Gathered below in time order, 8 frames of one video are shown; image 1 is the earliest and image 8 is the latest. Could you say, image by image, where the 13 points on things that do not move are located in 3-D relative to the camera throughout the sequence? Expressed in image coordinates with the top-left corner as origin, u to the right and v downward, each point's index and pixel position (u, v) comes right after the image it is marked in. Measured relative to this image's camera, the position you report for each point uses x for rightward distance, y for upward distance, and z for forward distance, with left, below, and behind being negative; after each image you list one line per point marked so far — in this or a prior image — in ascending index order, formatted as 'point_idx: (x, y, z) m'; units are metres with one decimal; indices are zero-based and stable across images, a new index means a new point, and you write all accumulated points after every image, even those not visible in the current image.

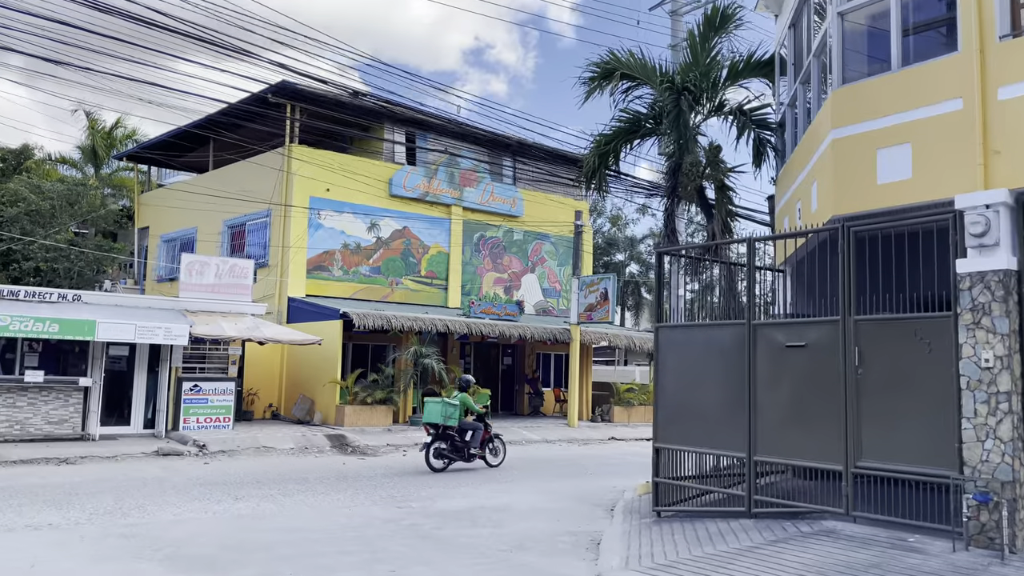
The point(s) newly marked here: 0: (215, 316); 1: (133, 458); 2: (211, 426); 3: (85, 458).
0: (-6.8, -0.6, +18.8) m
1: (-7.1, -3.2, +15.4) m
2: (-6.7, -3.1, +18.7) m
3: (-7.8, -3.1, +15.2) m
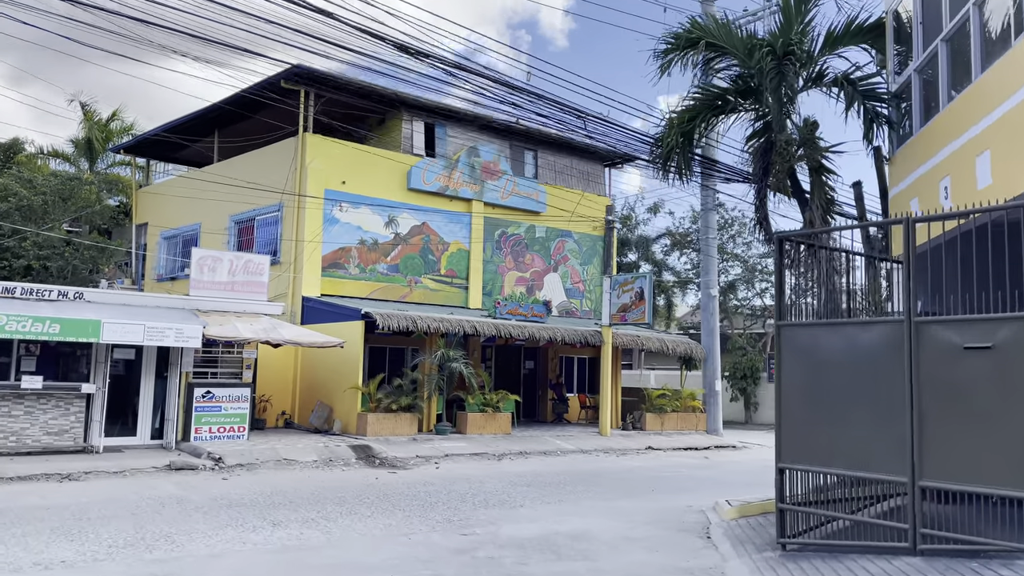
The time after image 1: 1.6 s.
0: (-5.9, -0.6, +17.3) m
1: (-6.2, -3.1, +13.9) m
2: (-5.9, -3.1, +17.1) m
3: (-6.9, -3.0, +13.6) m
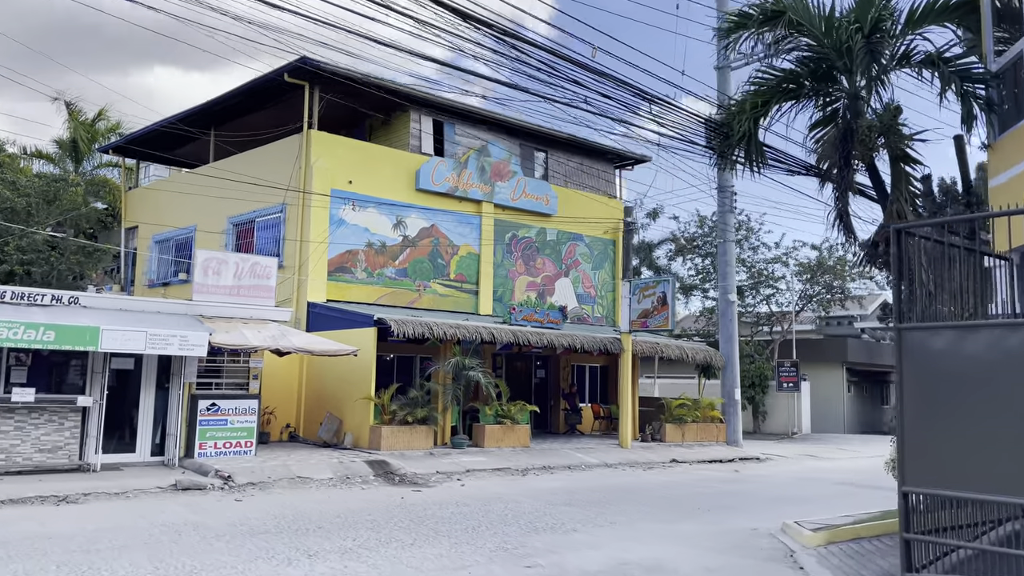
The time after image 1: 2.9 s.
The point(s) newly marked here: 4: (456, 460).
0: (-5.4, -0.7, +16.1) m
1: (-5.5, -3.2, +12.6) m
2: (-5.3, -3.1, +15.9) m
3: (-6.3, -3.1, +12.4) m
4: (-1.2, -3.6, +17.4) m
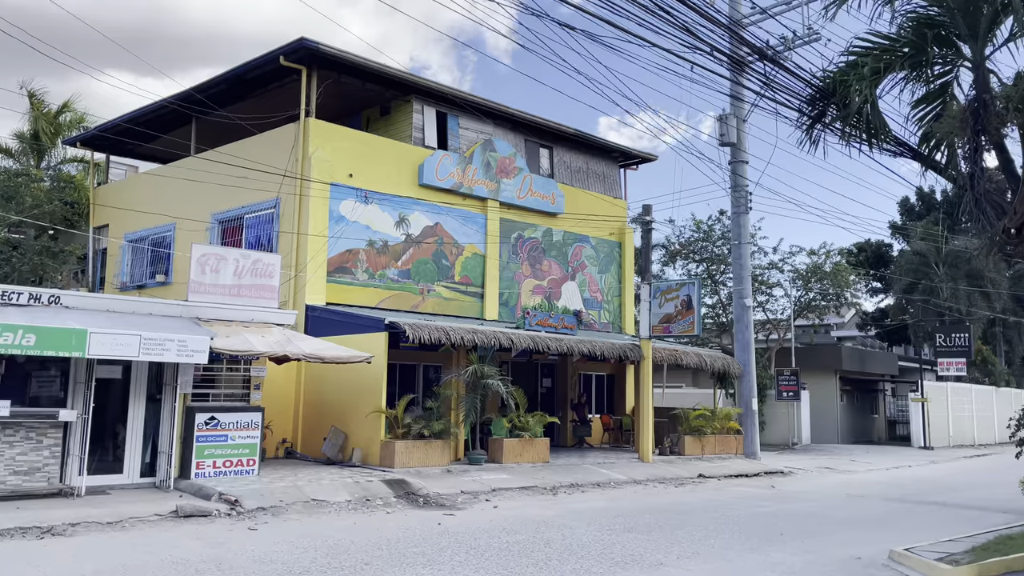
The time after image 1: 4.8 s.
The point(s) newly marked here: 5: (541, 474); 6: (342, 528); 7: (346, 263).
0: (-4.8, -0.6, +14.3) m
1: (-4.8, -3.1, +10.8) m
2: (-4.7, -3.1, +14.1) m
3: (-5.6, -3.0, +10.6) m
4: (-0.7, -3.6, +15.8) m
5: (+0.6, -3.8, +16.9) m
6: (-2.3, -3.3, +11.5) m
7: (-3.9, +0.6, +19.6) m
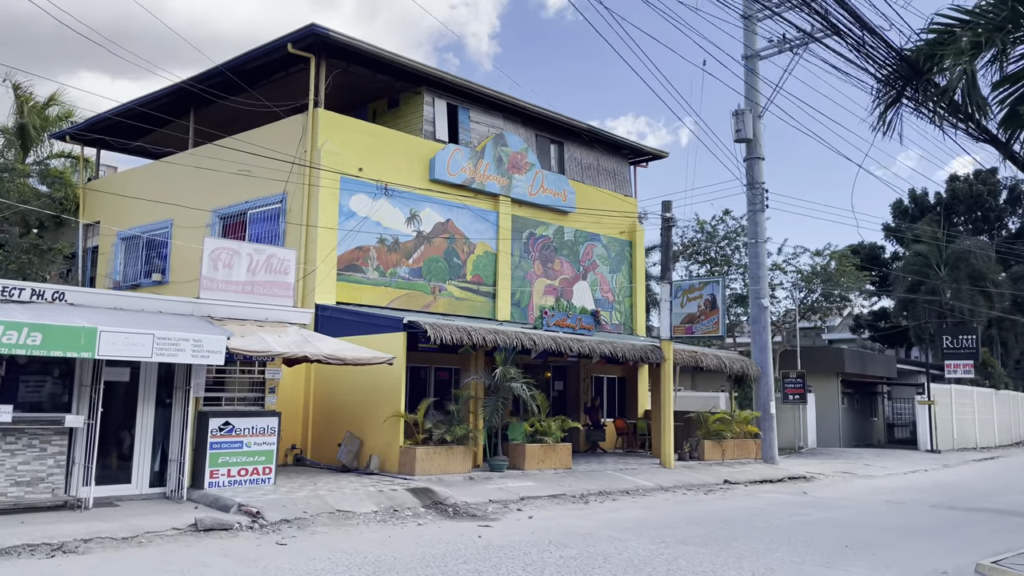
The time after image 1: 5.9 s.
0: (-4.2, -0.6, +13.4) m
1: (-4.2, -3.0, +10.0) m
2: (-4.2, -3.1, +13.2) m
3: (-4.9, -2.9, +9.7) m
4: (-0.2, -3.6, +15.0) m
5: (+1.0, -3.8, +16.2) m
6: (-1.7, -3.2, +10.6) m
7: (-3.5, +0.6, +18.7) m
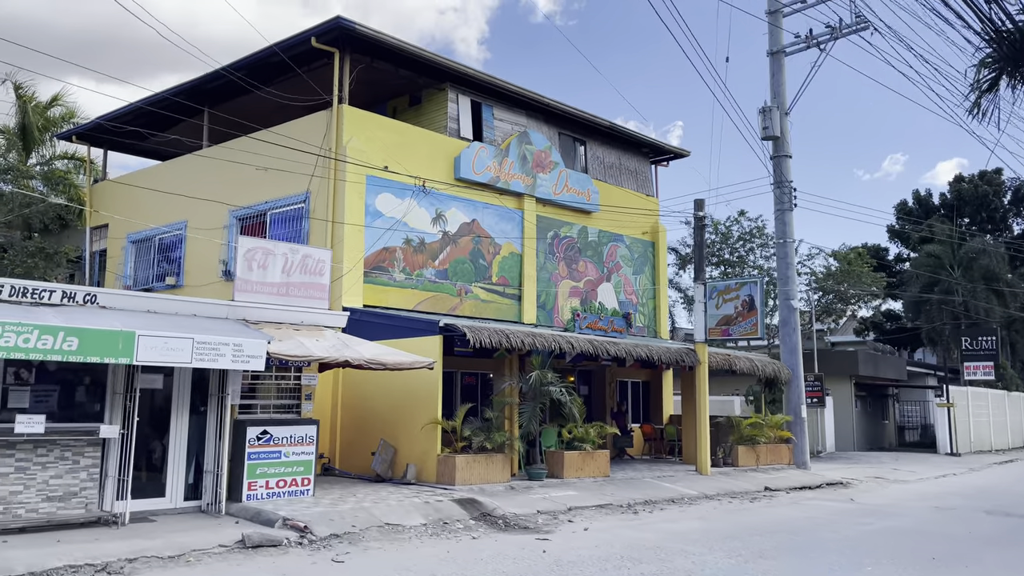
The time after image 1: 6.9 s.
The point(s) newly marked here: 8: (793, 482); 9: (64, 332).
0: (-3.5, -0.6, +12.8) m
1: (-3.3, -3.0, +9.3) m
2: (-3.4, -3.1, +12.5) m
3: (-4.1, -3.0, +9.0) m
4: (+0.6, -3.6, +14.4) m
5: (+1.8, -3.8, +15.5) m
6: (-0.9, -3.2, +10.0) m
7: (-2.8, +0.6, +18.1) m
8: (+6.5, -4.5, +19.2) m
9: (-5.2, -0.5, +9.6) m
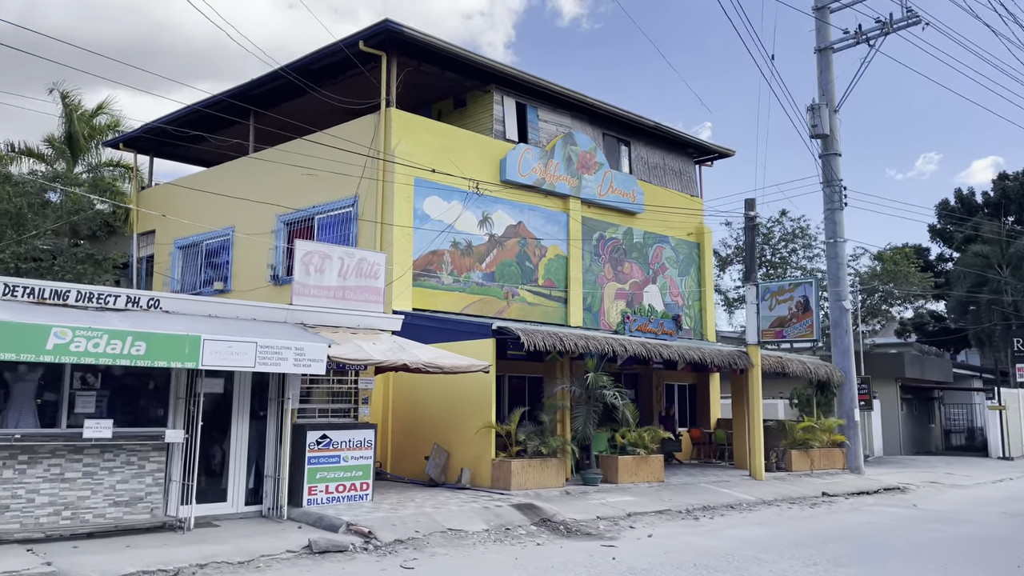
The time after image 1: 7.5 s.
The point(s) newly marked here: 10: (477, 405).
0: (-2.6, -0.7, +12.7) m
1: (-2.5, -3.1, +9.2) m
2: (-2.5, -3.1, +12.4) m
3: (-3.3, -3.0, +8.9) m
4: (+1.6, -3.6, +14.2) m
5: (+2.8, -3.8, +15.3) m
6: (-0.1, -3.3, +9.8) m
7: (-1.8, +0.5, +18.0) m
8: (+7.6, -4.5, +18.8) m
9: (-4.4, -0.6, +9.6) m
10: (-0.6, -2.1, +15.0) m
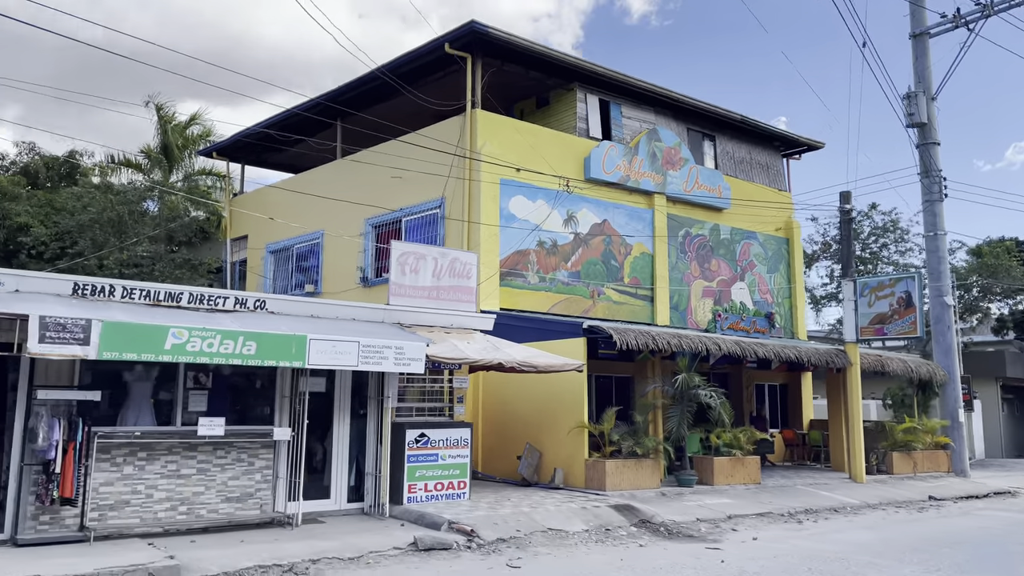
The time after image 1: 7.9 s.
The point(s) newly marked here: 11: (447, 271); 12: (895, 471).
0: (-1.1, -0.7, +12.8) m
1: (-1.3, -3.1, +9.3) m
2: (-1.0, -3.1, +12.5) m
3: (-2.1, -3.0, +9.1) m
4: (+3.2, -3.6, +13.9) m
5: (+4.5, -3.7, +14.9) m
6: (+1.1, -3.2, +9.7) m
7: (+0.1, +0.5, +18.0) m
8: (+9.6, -4.4, +18.0) m
9: (-3.2, -0.6, +9.8) m
10: (+1.0, -2.1, +14.9) m
11: (-1.1, +0.3, +13.5) m
12: (+8.9, -4.2, +19.3) m
